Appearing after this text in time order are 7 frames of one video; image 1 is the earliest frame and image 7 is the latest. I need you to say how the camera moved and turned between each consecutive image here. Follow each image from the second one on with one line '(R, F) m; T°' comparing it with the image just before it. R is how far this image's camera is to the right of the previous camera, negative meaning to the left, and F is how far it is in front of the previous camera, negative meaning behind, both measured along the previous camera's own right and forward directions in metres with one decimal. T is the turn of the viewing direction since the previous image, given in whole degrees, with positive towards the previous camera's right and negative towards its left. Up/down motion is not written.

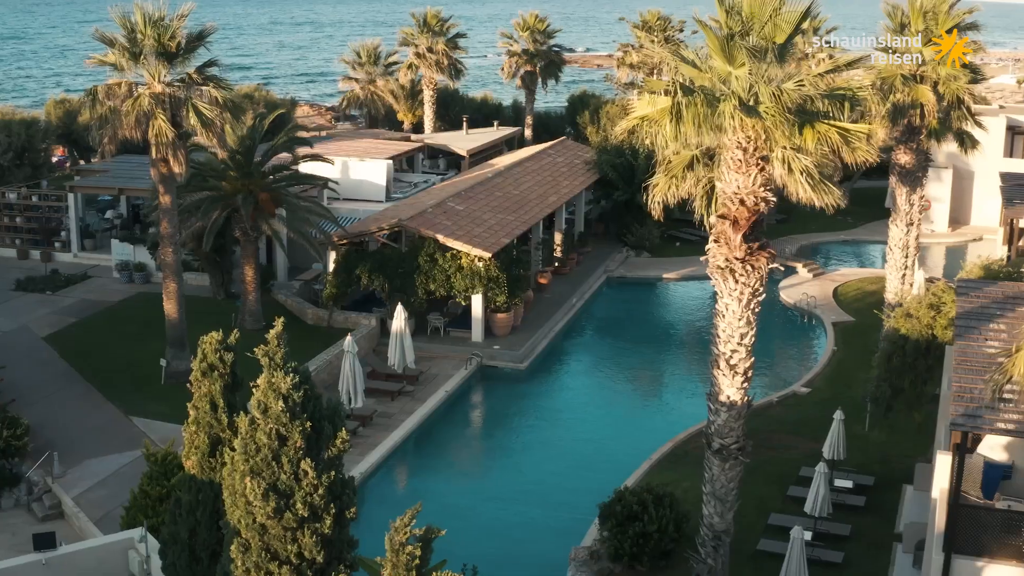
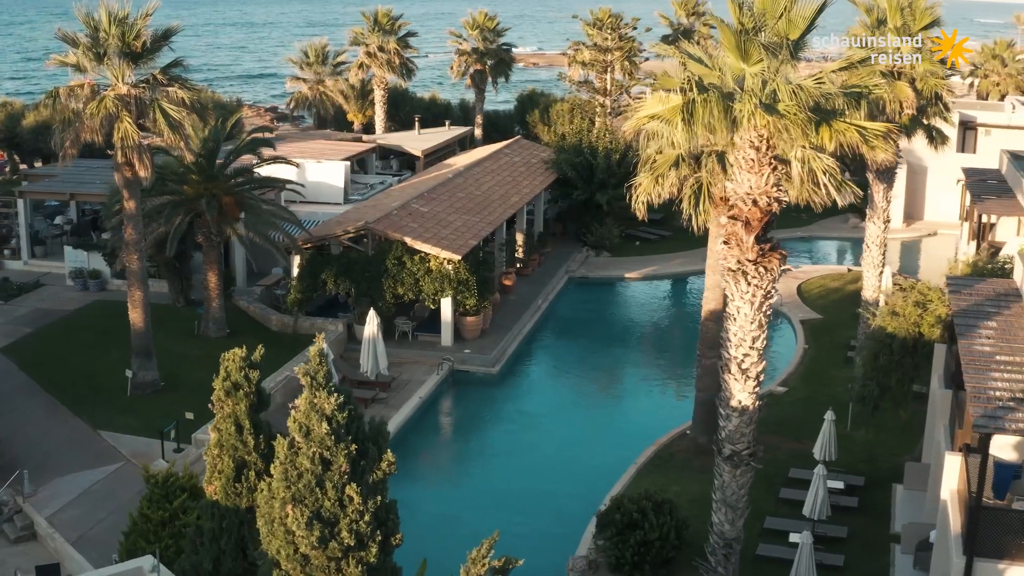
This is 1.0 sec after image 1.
(-0.7, +0.4) m; +3°
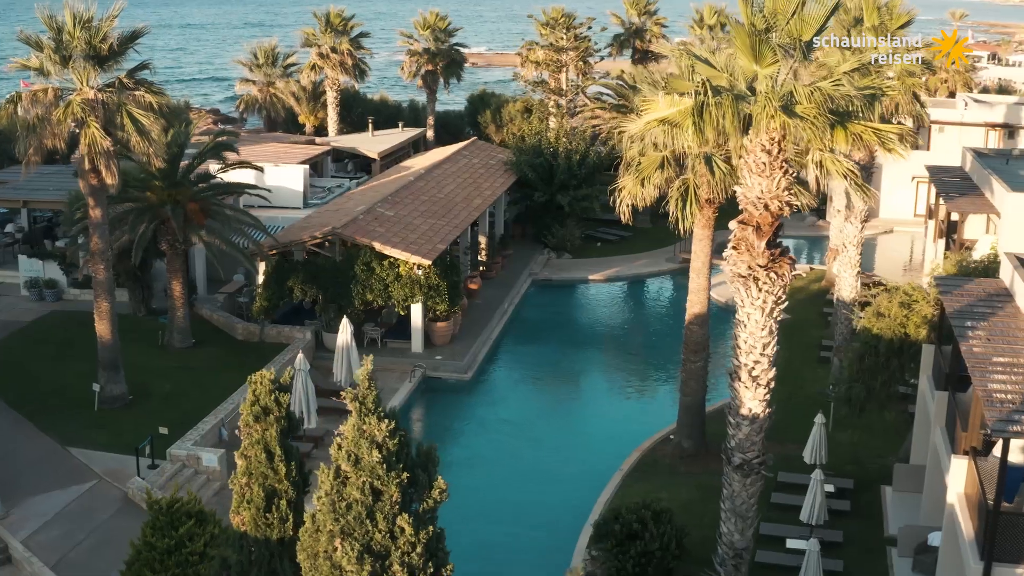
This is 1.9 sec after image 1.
(-0.7, +0.4) m; +3°
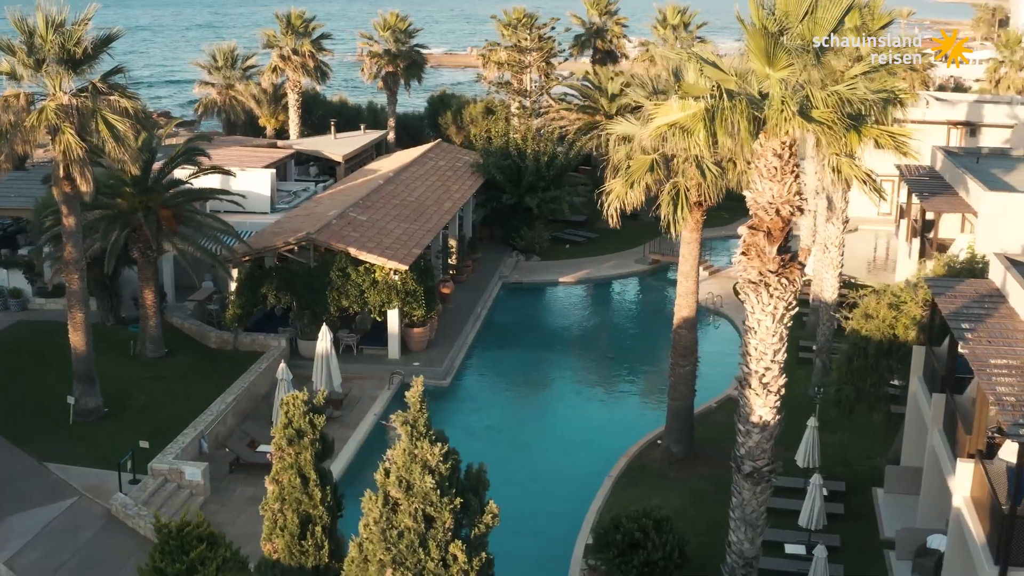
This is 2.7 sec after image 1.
(-0.6, +0.3) m; +2°
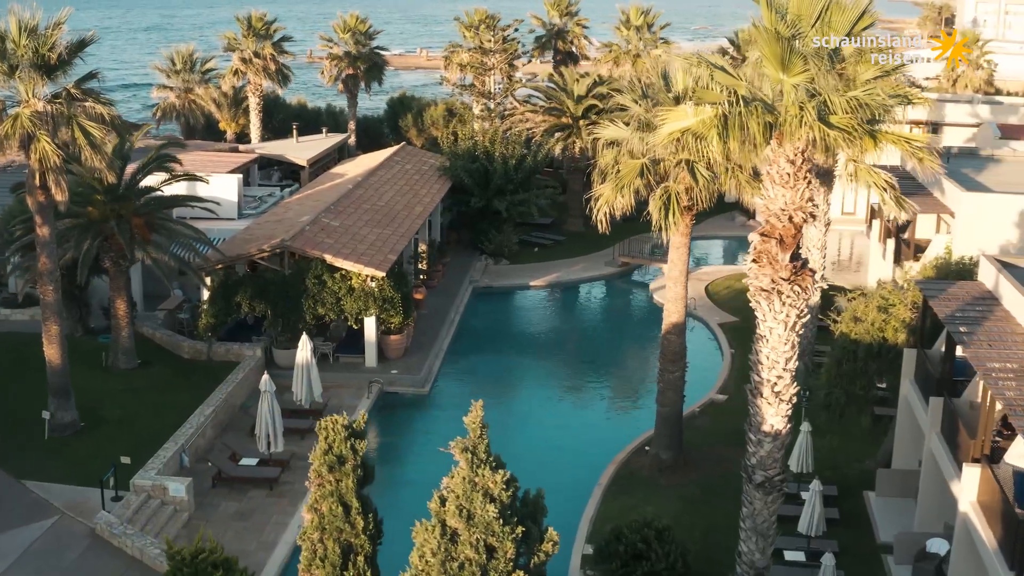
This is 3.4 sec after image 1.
(-0.6, +0.3) m; +2°
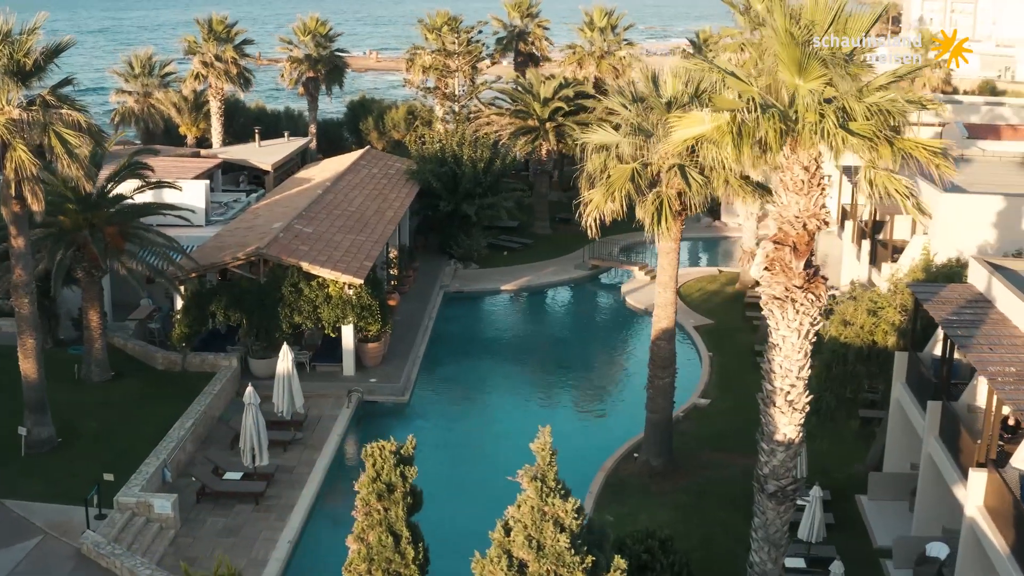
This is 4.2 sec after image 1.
(-0.6, +0.2) m; +2°
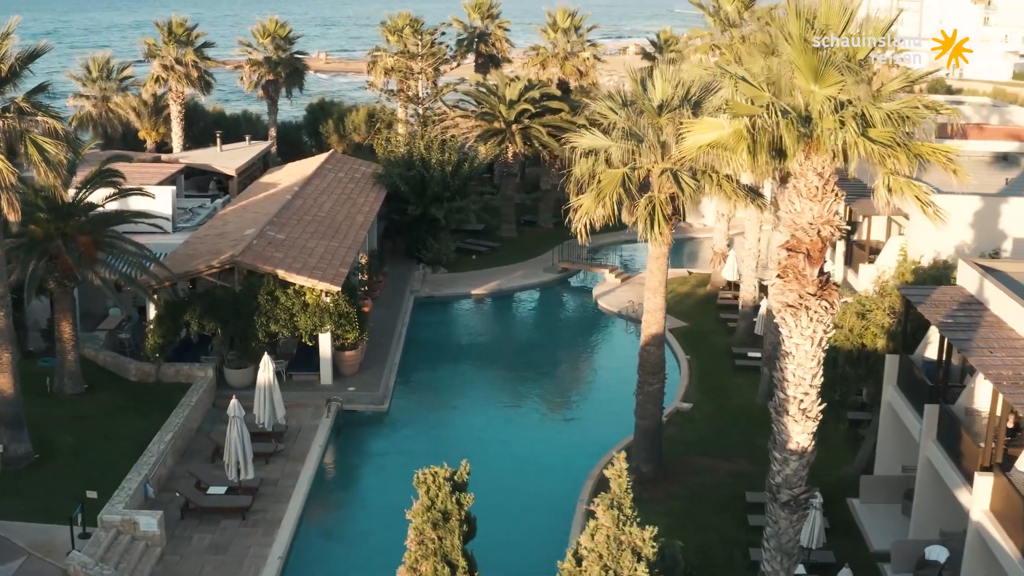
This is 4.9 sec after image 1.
(-0.6, +0.2) m; +2°
